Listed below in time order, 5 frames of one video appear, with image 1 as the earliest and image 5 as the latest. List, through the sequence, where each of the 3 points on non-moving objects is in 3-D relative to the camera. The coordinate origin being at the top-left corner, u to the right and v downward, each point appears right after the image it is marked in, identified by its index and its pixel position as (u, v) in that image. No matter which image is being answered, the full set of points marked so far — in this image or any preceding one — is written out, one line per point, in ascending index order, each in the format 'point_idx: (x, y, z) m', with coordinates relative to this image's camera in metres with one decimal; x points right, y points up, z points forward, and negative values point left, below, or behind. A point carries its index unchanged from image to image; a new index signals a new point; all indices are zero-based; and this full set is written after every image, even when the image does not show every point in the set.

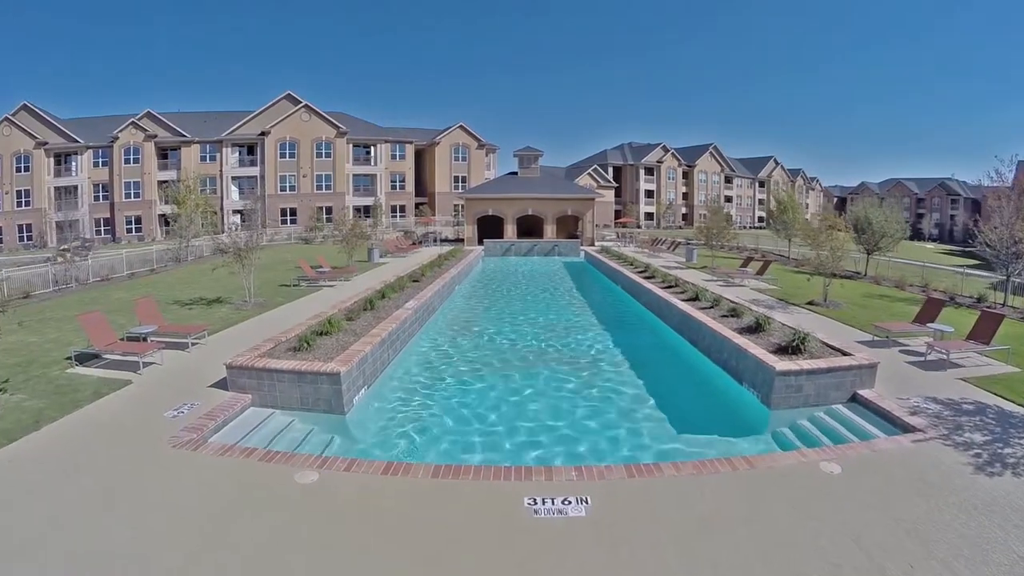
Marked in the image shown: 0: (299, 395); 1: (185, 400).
0: (-3.2, -1.7, +8.7) m
1: (-5.3, -1.8, +9.2) m
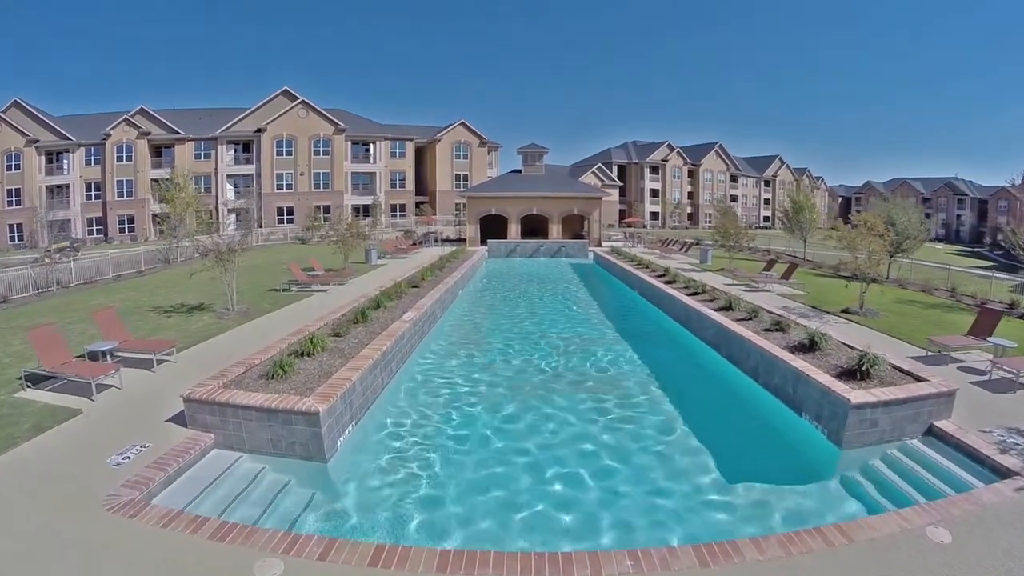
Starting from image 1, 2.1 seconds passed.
0: (-3.0, -1.9, +7.1) m
1: (-5.1, -2.0, +7.7) m
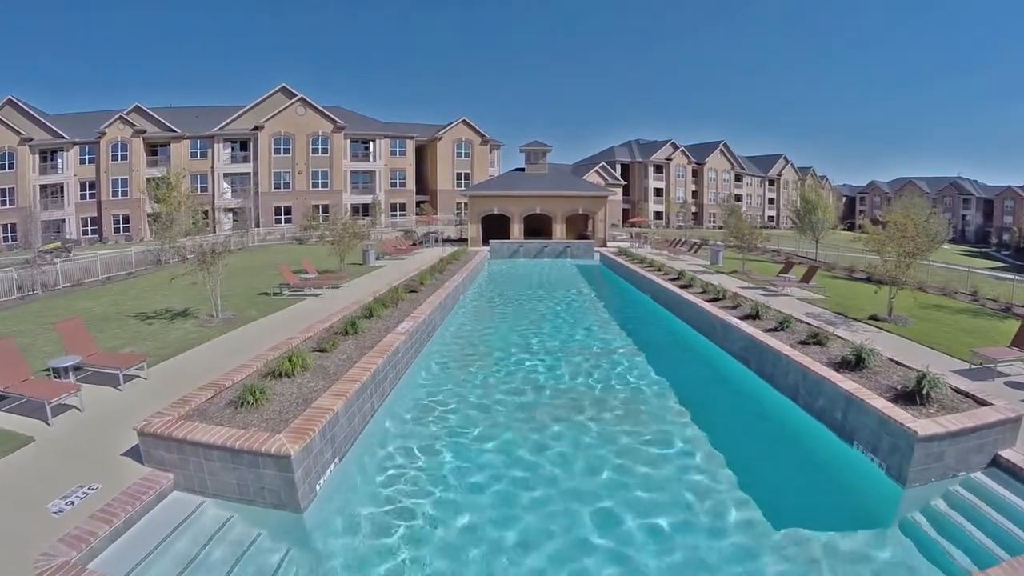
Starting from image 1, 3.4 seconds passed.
0: (-2.9, -2.0, +6.0) m
1: (-5.0, -2.2, +6.6) m
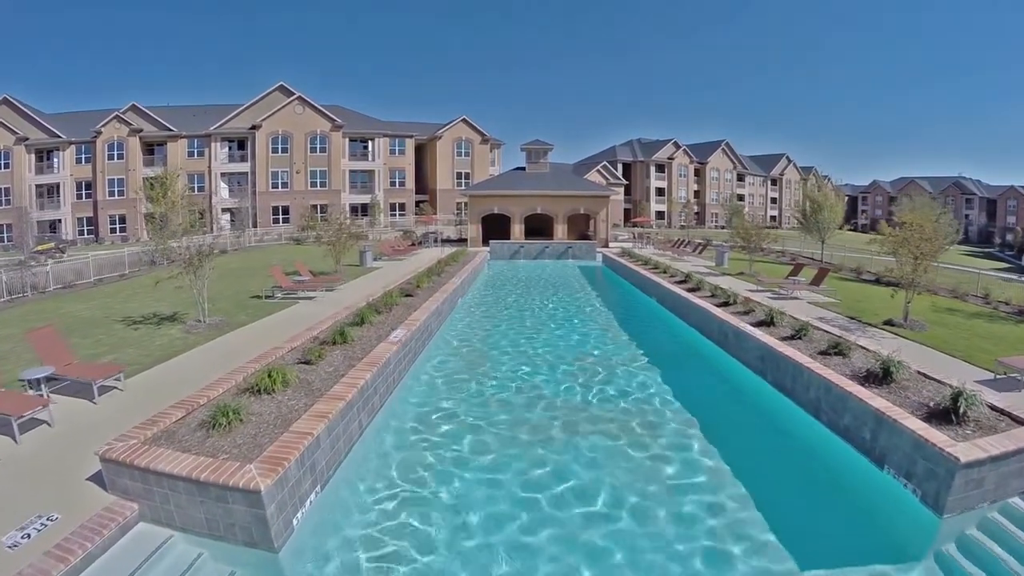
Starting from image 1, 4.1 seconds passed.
0: (-2.9, -2.1, +5.4) m
1: (-5.0, -2.3, +6.0) m
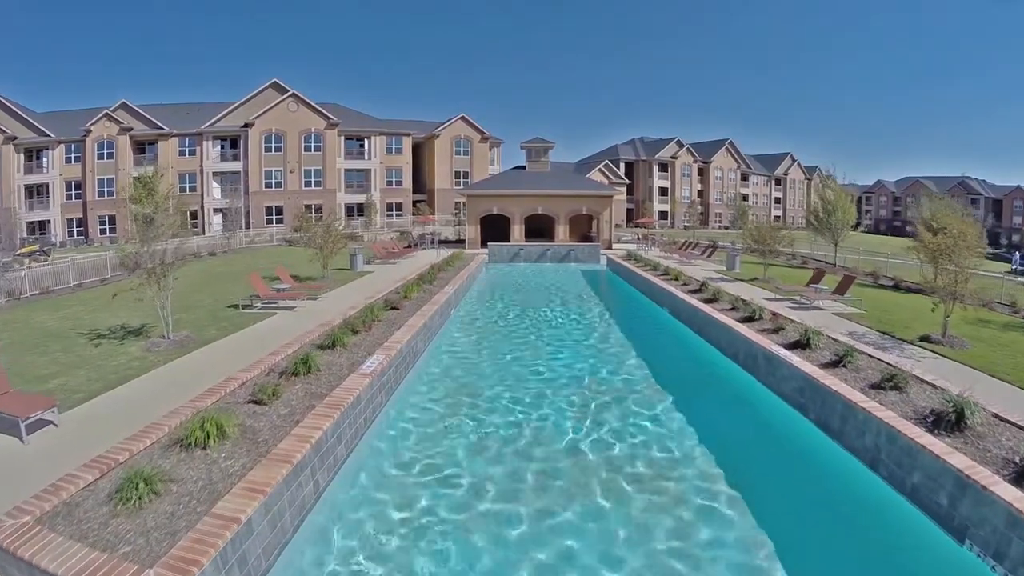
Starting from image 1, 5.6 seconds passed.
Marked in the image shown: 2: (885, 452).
0: (-2.9, -2.4, +4.0) m
1: (-5.0, -2.6, +4.6) m
2: (+4.5, -1.9, +7.0) m
